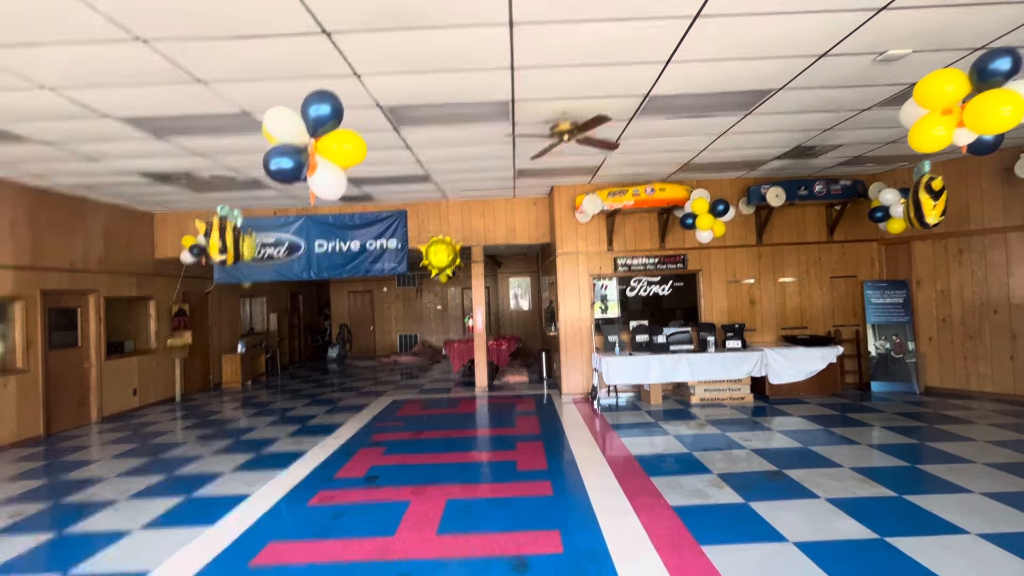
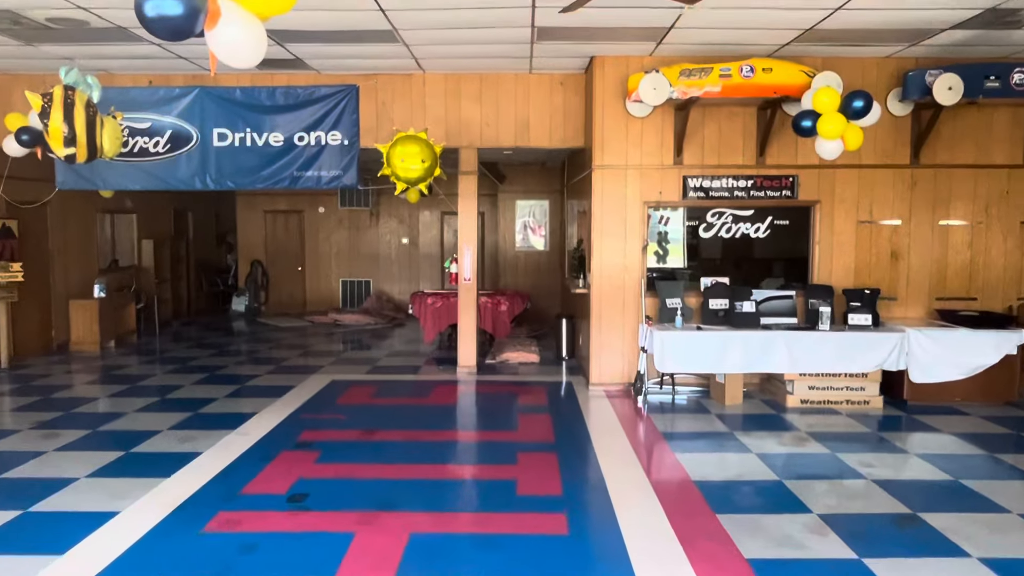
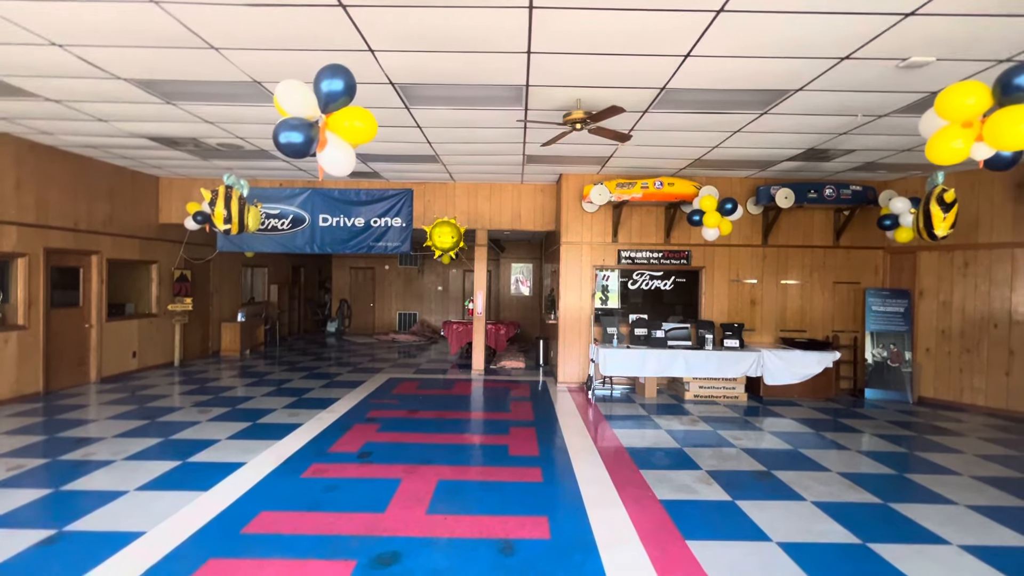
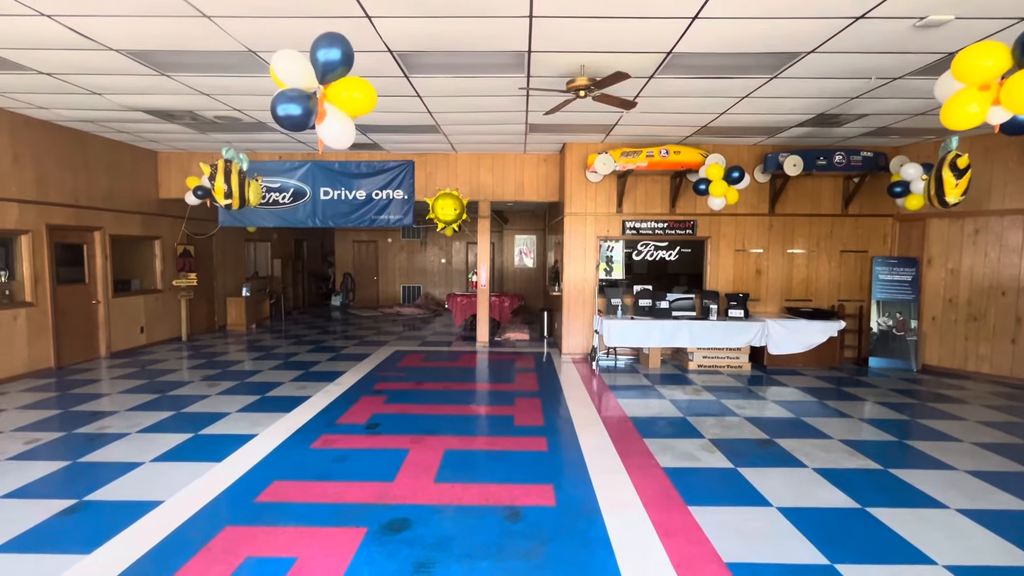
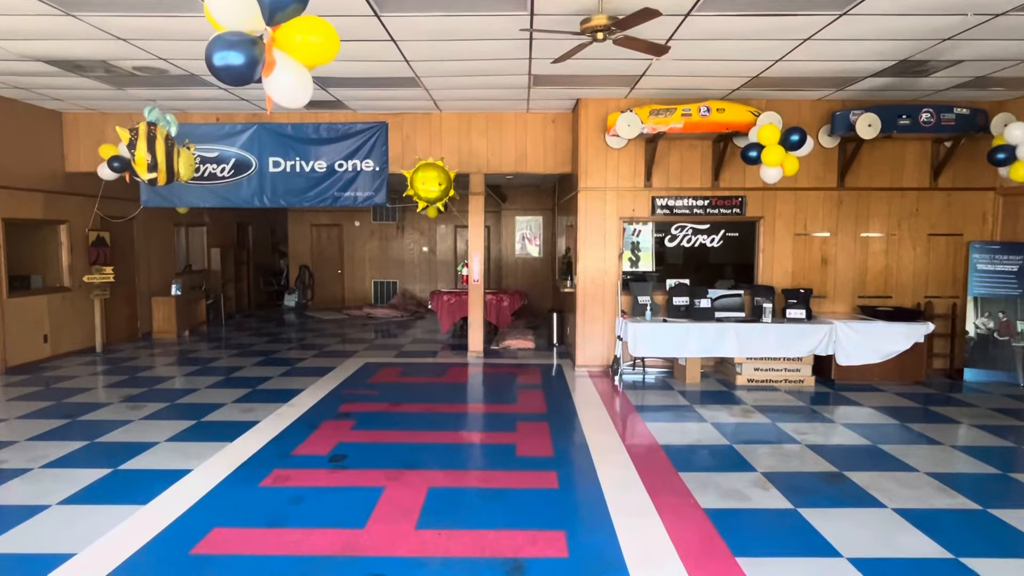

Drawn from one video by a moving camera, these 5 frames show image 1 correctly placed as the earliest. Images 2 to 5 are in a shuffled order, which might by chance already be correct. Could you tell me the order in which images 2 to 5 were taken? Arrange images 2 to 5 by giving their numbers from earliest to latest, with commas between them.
3, 4, 5, 2
